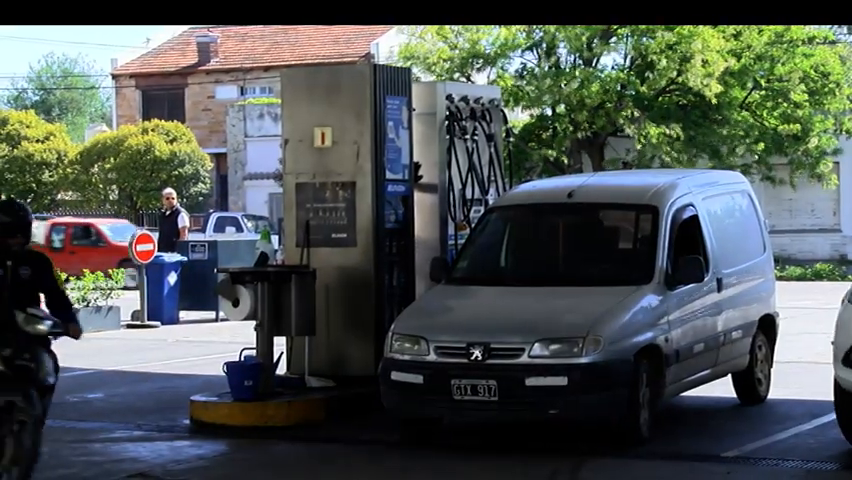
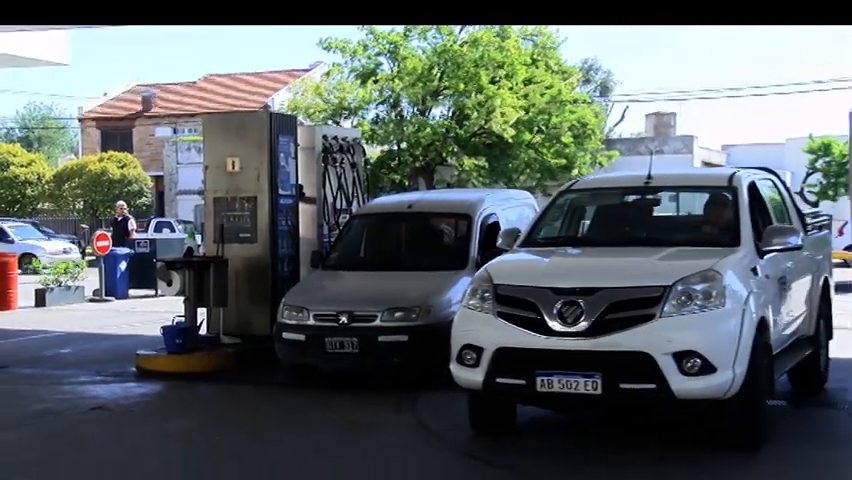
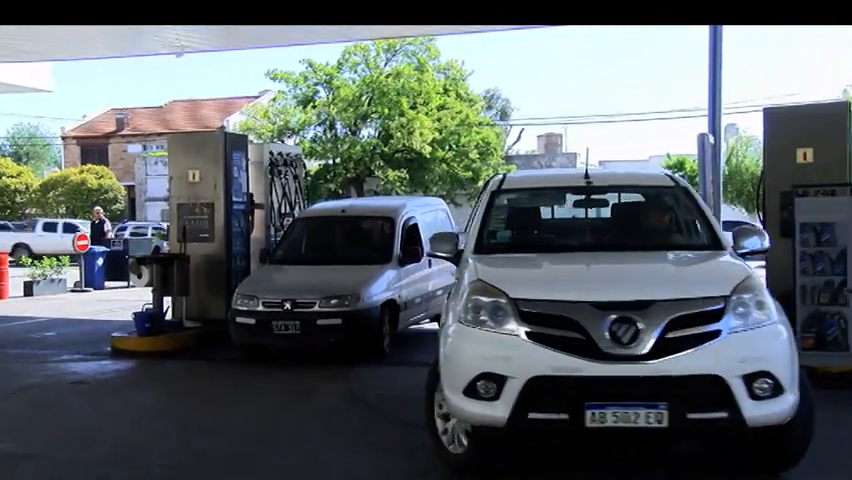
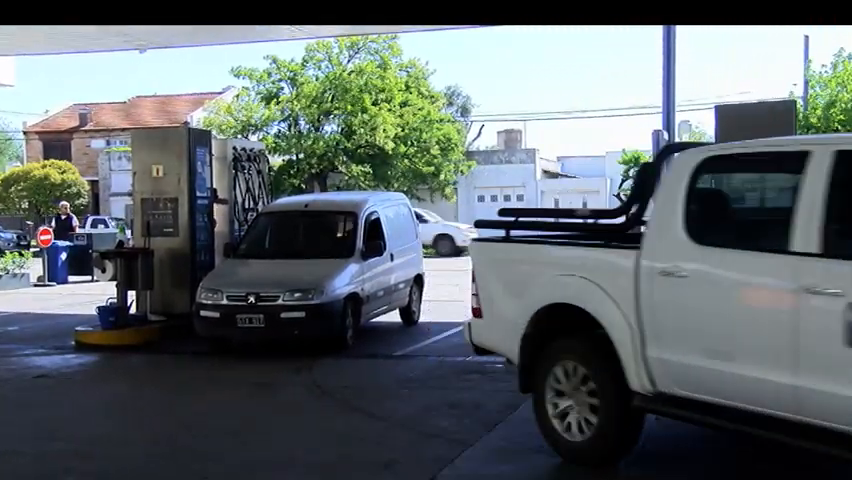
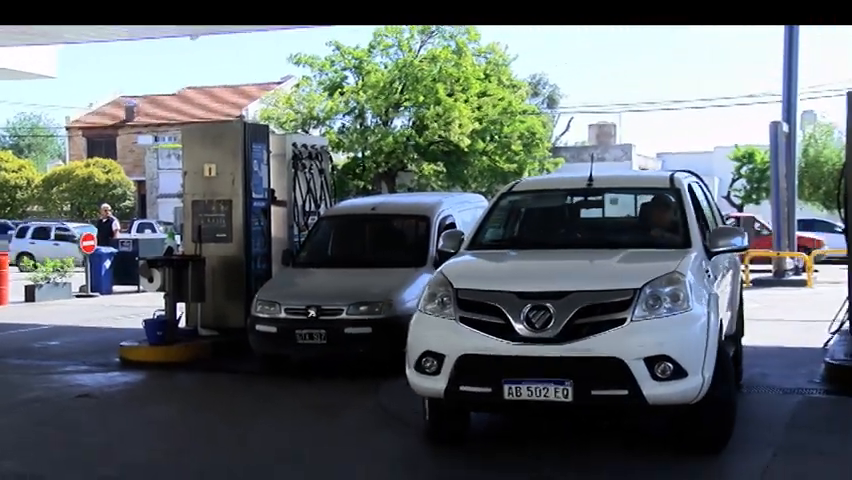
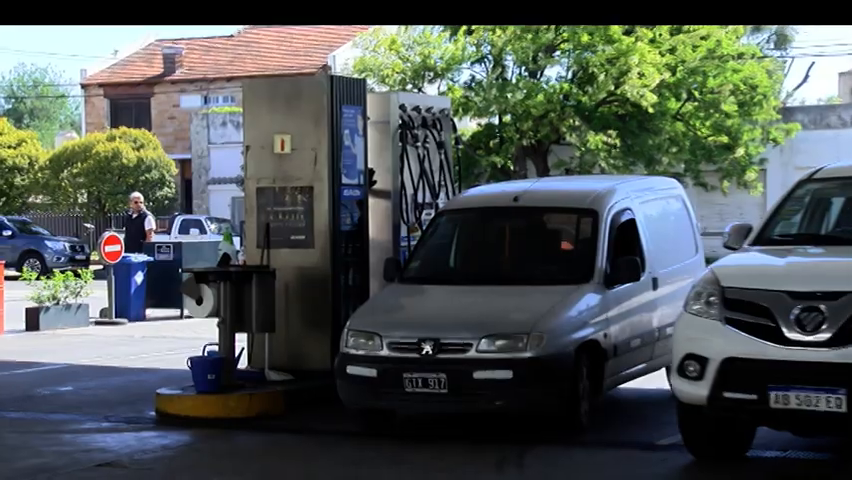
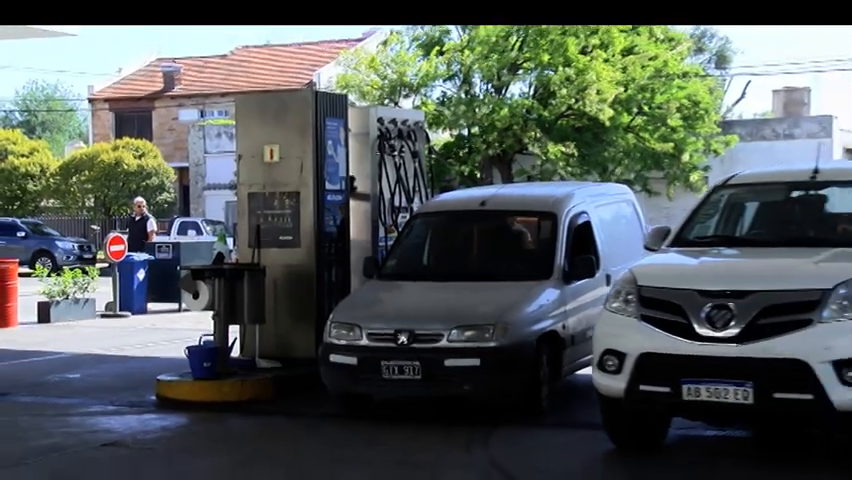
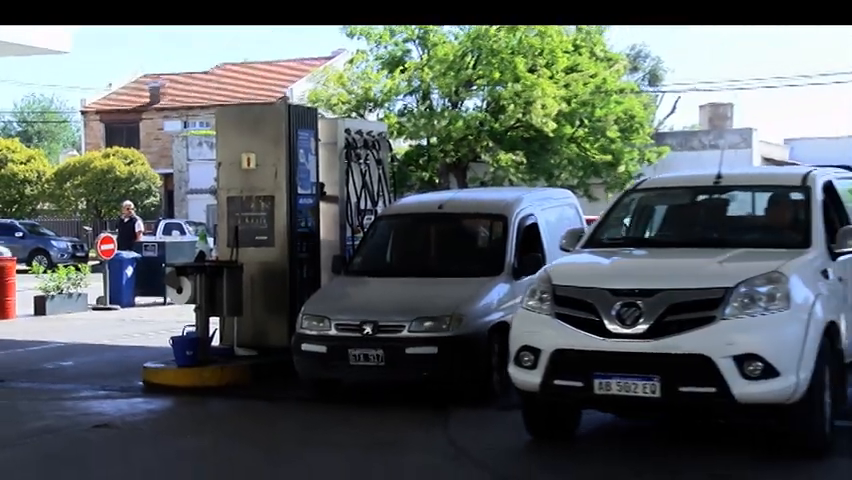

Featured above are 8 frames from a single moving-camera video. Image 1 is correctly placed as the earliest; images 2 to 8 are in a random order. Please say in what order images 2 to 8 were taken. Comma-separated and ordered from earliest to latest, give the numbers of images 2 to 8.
6, 7, 8, 2, 5, 3, 4
